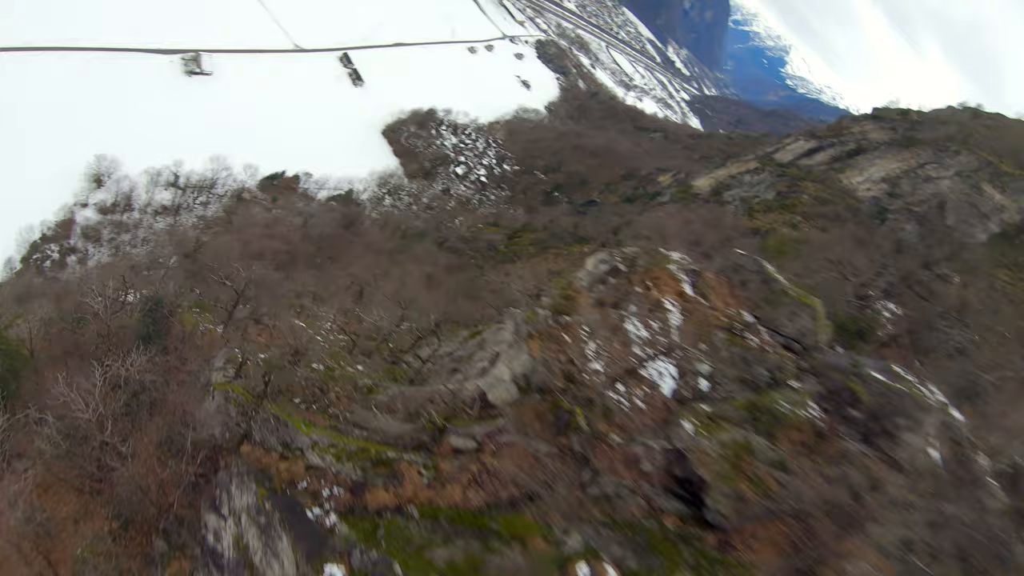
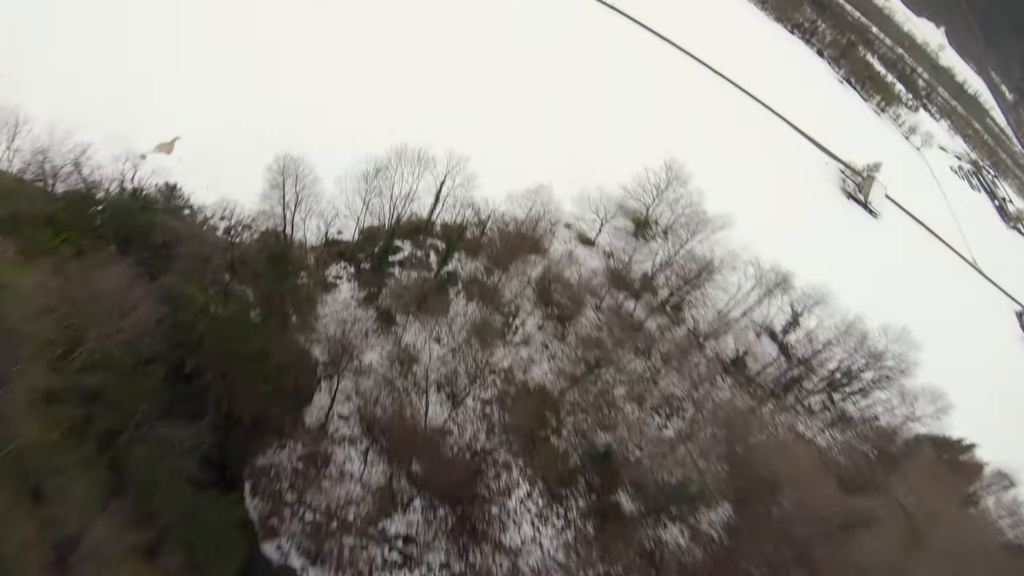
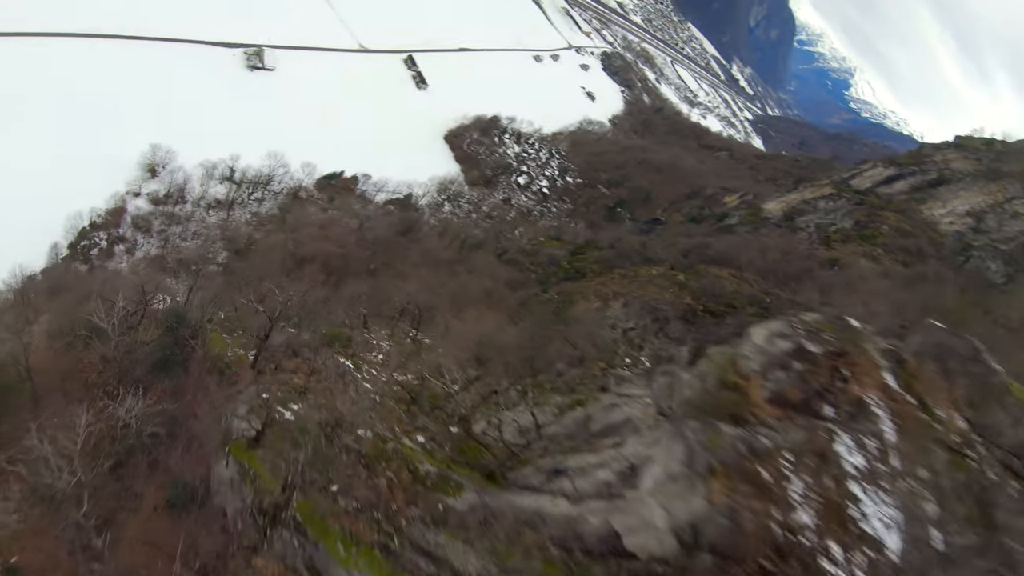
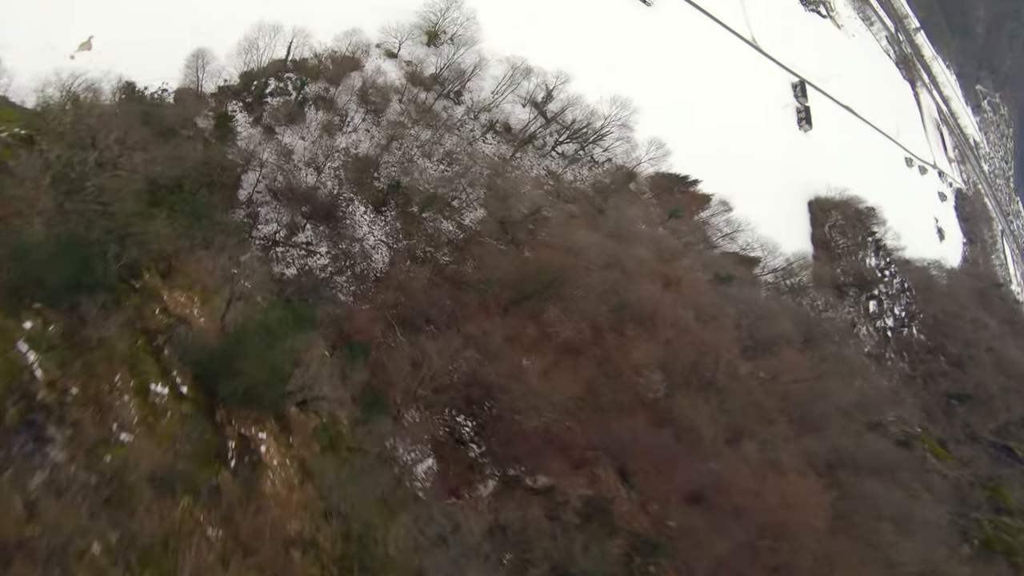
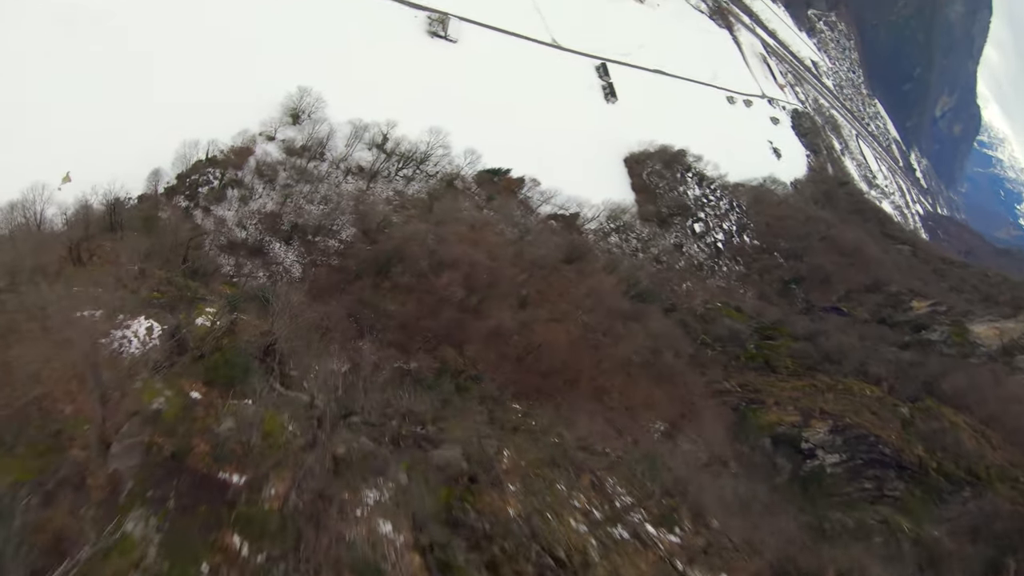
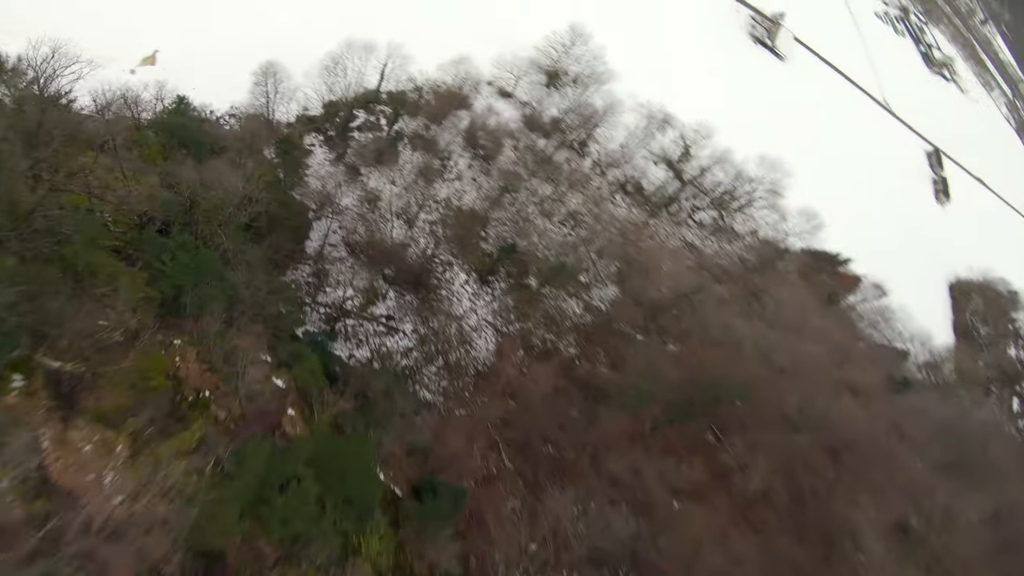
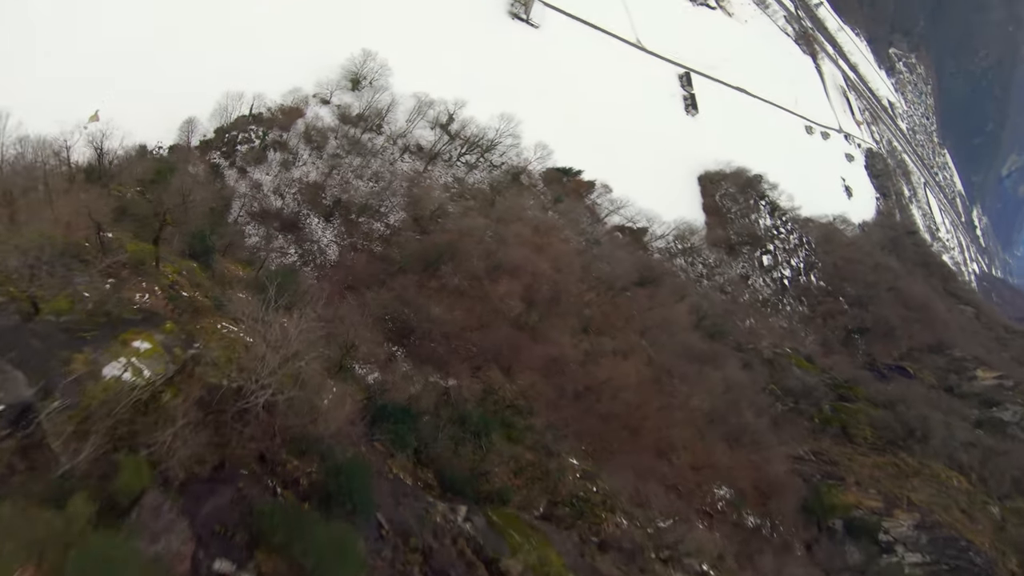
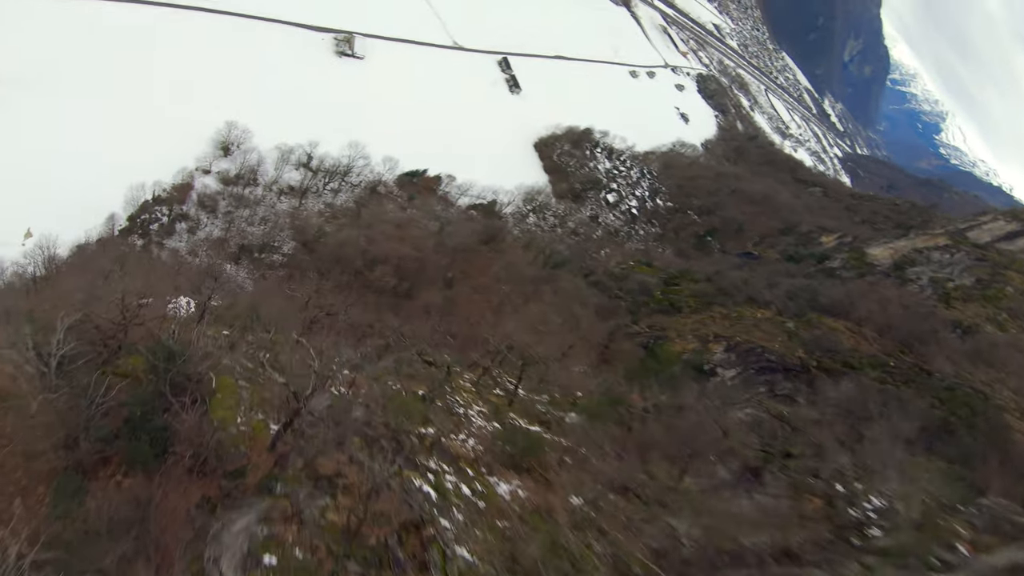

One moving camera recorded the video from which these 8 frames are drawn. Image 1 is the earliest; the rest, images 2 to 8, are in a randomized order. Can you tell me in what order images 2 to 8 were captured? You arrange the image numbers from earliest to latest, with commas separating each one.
3, 8, 5, 7, 4, 6, 2
